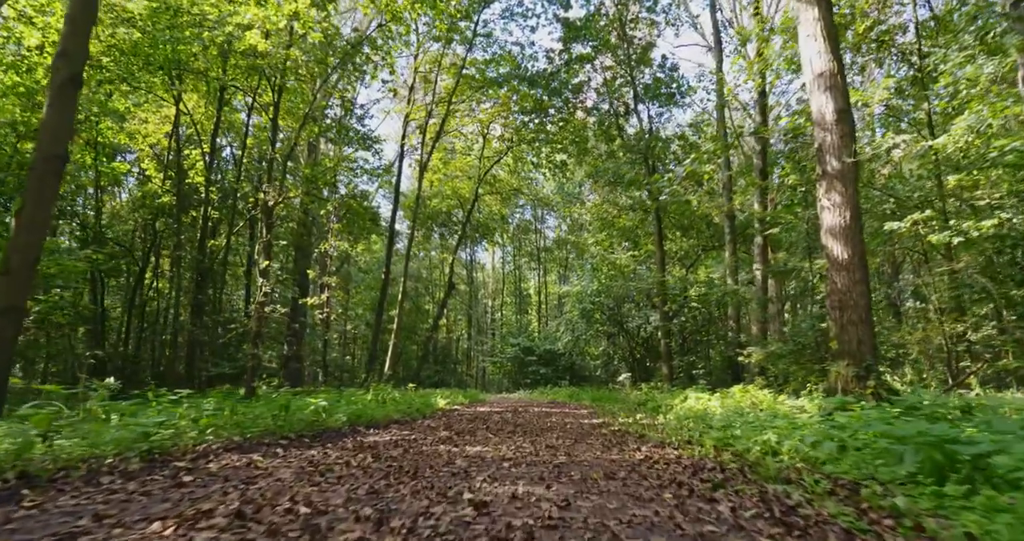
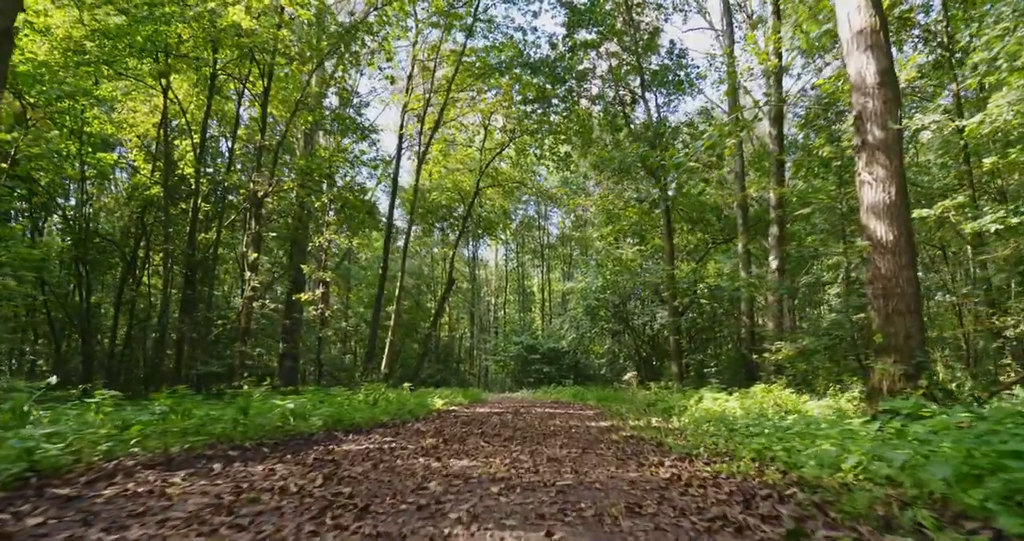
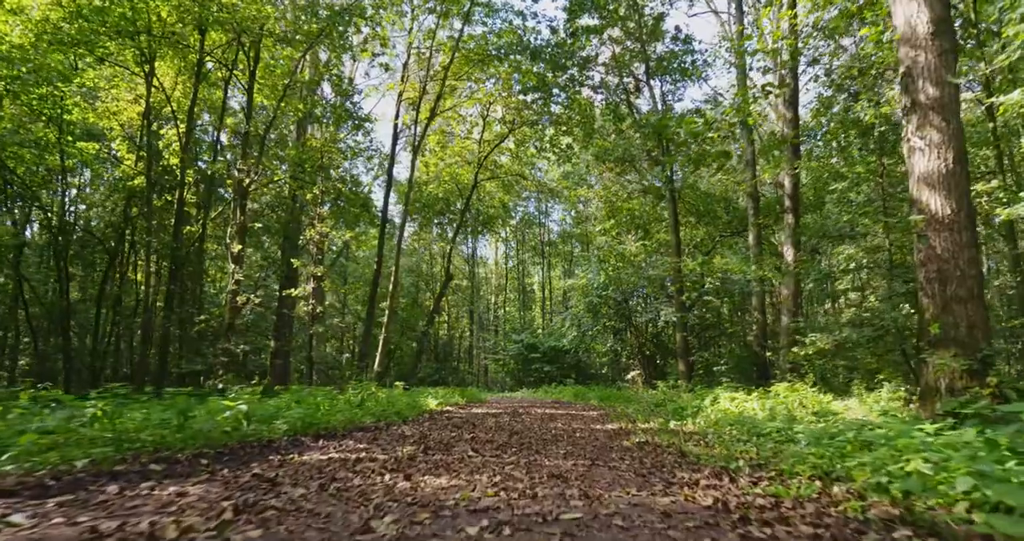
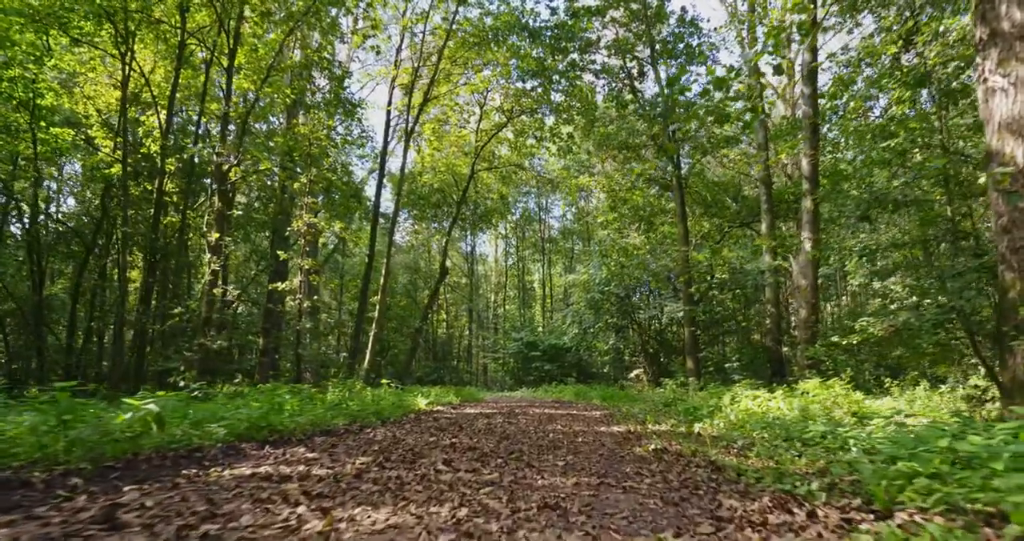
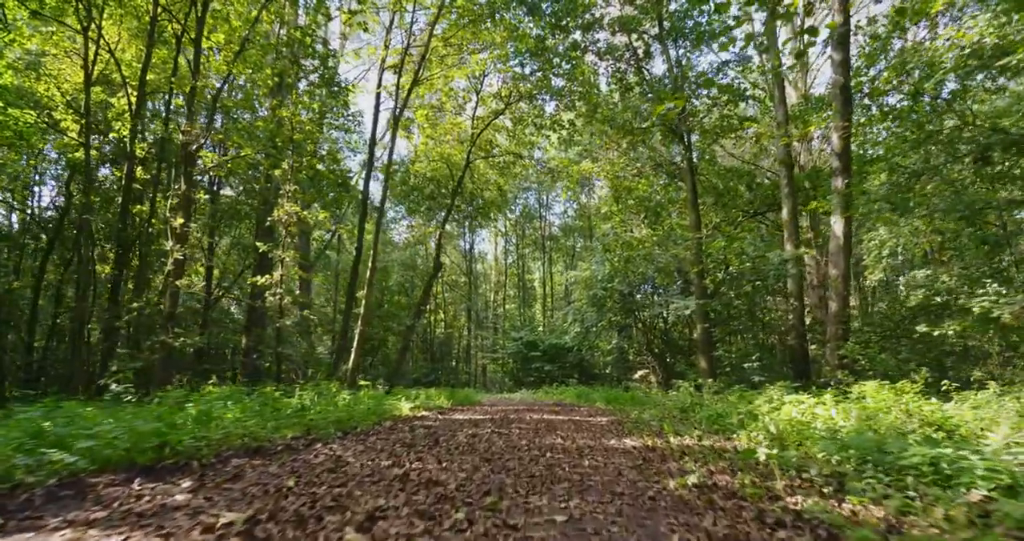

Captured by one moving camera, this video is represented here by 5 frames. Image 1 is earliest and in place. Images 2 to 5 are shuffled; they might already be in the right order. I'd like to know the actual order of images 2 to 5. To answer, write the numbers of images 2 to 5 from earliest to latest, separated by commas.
2, 3, 4, 5
